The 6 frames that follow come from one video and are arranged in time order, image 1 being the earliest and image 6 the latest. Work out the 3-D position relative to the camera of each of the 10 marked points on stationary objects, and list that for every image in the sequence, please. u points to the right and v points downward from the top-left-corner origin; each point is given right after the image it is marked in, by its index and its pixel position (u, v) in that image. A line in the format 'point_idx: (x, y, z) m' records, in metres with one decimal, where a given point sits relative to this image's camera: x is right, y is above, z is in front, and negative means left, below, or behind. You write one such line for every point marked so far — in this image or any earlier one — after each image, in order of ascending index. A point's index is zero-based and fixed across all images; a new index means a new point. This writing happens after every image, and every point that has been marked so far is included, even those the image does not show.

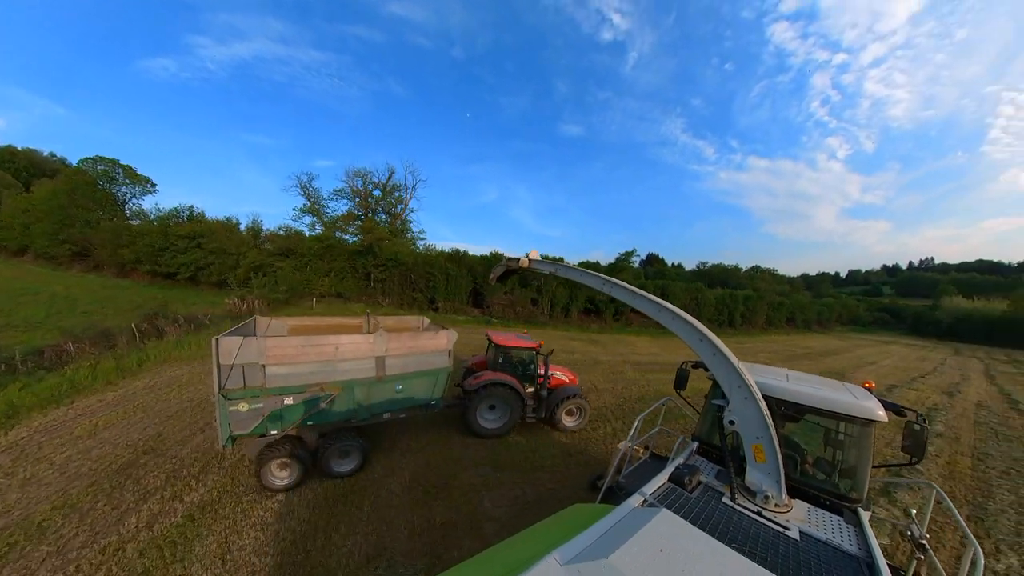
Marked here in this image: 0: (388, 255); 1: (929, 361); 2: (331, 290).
0: (-5.4, +1.5, +15.5) m
1: (+21.3, -3.7, +18.3) m
2: (-7.7, -0.1, +15.2) m
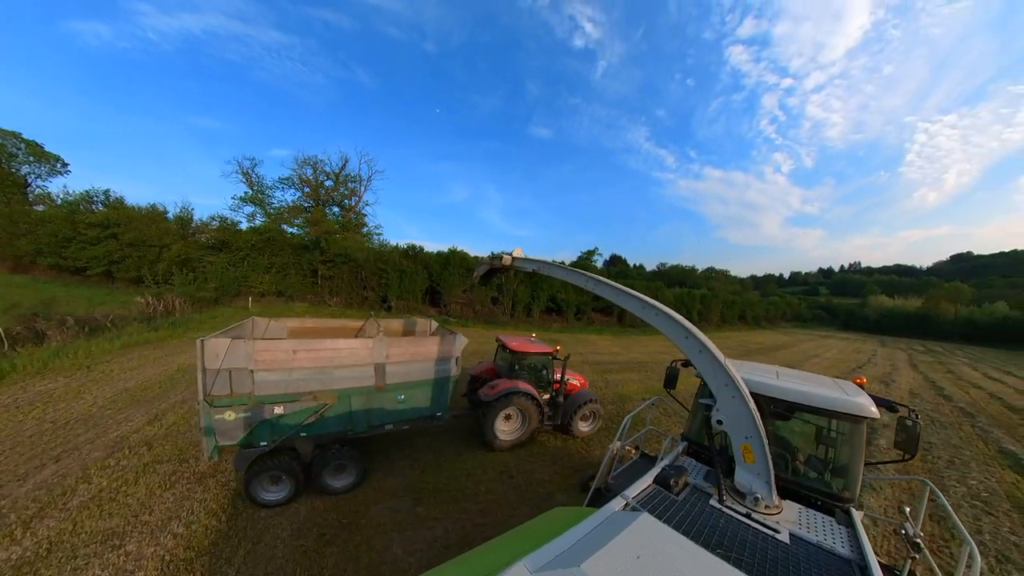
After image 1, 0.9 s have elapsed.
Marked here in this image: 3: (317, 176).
0: (-7.1, +1.6, +14.4) m
1: (+19.2, -3.6, +19.6) m
2: (-9.3, 0.0, +13.9) m
3: (-10.0, +6.0, +18.5) m
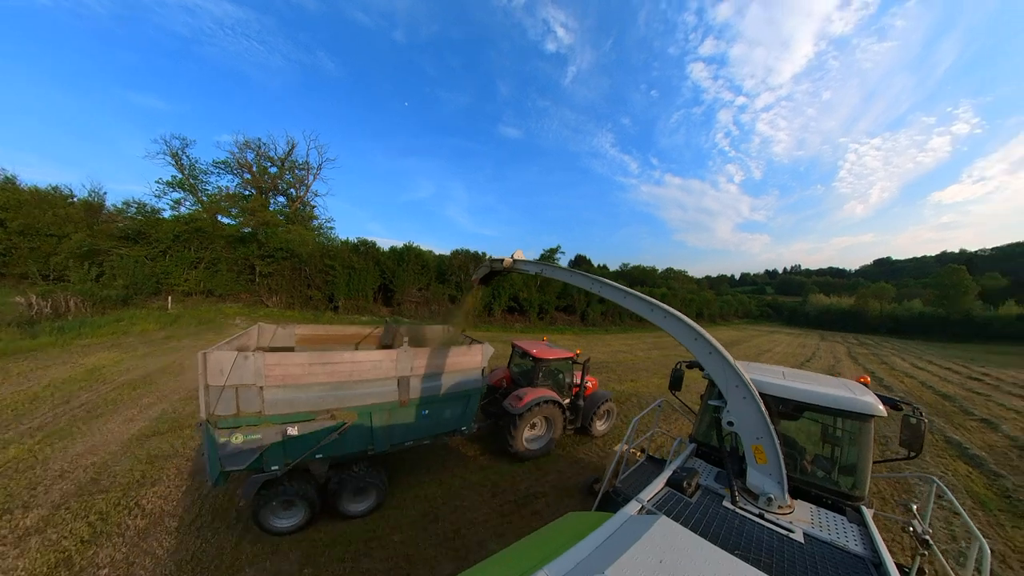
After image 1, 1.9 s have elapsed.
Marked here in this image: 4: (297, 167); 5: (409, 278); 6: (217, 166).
0: (-8.6, +1.6, +13.0) m
1: (+17.1, -3.4, +20.7) m
2: (-10.8, 0.0, +12.3) m
3: (-11.9, +6.0, +16.9) m
4: (-10.5, +5.8, +17.4) m
5: (-3.8, +0.3, +13.1) m
6: (-14.5, +6.0, +17.6) m
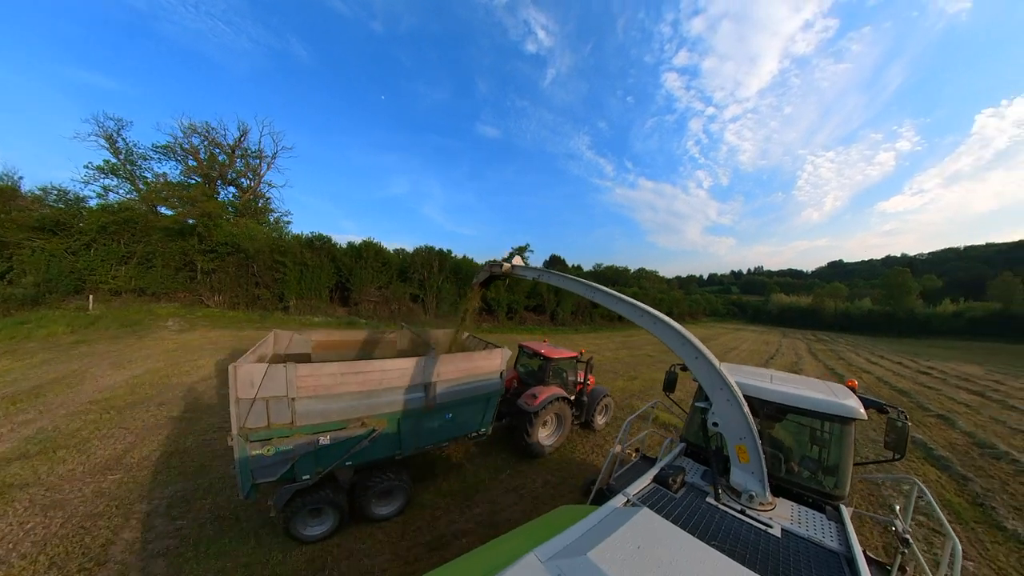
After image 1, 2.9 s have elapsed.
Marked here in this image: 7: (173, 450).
0: (-9.7, +1.7, +11.9) m
1: (+15.5, -3.4, +21.3) m
2: (-11.8, +0.1, +11.1) m
3: (-13.3, +6.1, +15.5) m
4: (-11.9, +5.9, +16.1) m
5: (-4.9, +0.4, +12.3) m
6: (-15.9, +6.1, +16.1) m
7: (-4.2, -1.9, +4.3) m
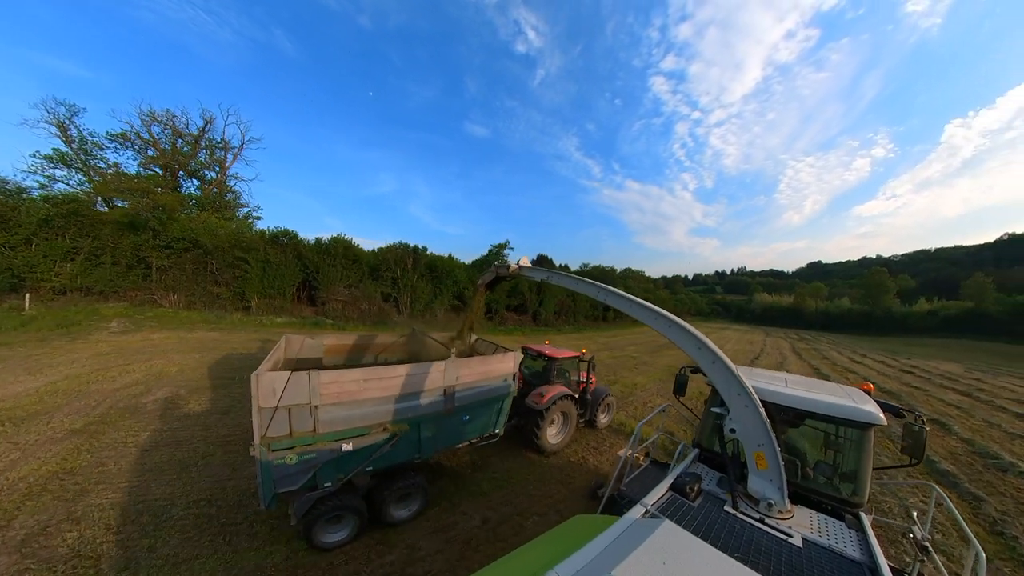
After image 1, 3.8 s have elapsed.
0: (-10.3, +1.7, +11.1) m
1: (+14.5, -3.3, +21.3) m
2: (-12.4, +0.1, +10.1) m
3: (-14.0, +6.1, +14.5) m
4: (-12.6, +5.9, +15.2) m
5: (-5.6, +0.4, +11.6) m
6: (-16.7, +6.1, +15.0) m
7: (-4.6, -1.9, +3.7) m
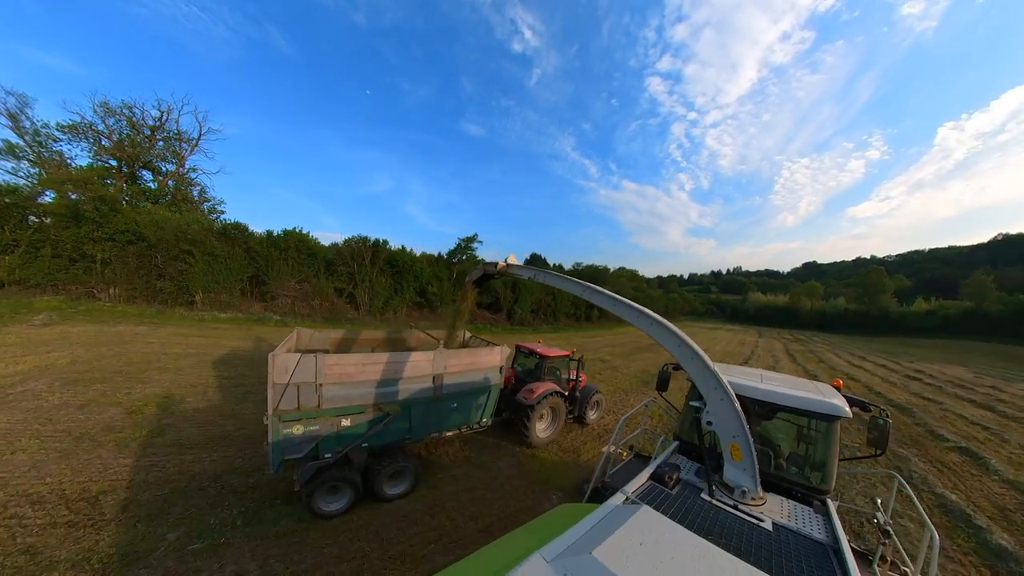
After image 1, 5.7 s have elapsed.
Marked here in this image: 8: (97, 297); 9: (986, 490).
0: (-11.1, +1.8, +10.1) m
1: (+13.6, -3.3, +20.6) m
2: (-13.2, +0.2, +9.2) m
3: (-14.8, +6.2, +13.6) m
4: (-13.5, +6.0, +14.2) m
5: (-6.4, +0.5, +10.7) m
6: (-17.5, +6.2, +14.1) m
7: (-5.3, -1.8, +2.8) m
8: (-11.3, -0.4, +9.9) m
9: (+5.9, -2.3, +4.7) m
